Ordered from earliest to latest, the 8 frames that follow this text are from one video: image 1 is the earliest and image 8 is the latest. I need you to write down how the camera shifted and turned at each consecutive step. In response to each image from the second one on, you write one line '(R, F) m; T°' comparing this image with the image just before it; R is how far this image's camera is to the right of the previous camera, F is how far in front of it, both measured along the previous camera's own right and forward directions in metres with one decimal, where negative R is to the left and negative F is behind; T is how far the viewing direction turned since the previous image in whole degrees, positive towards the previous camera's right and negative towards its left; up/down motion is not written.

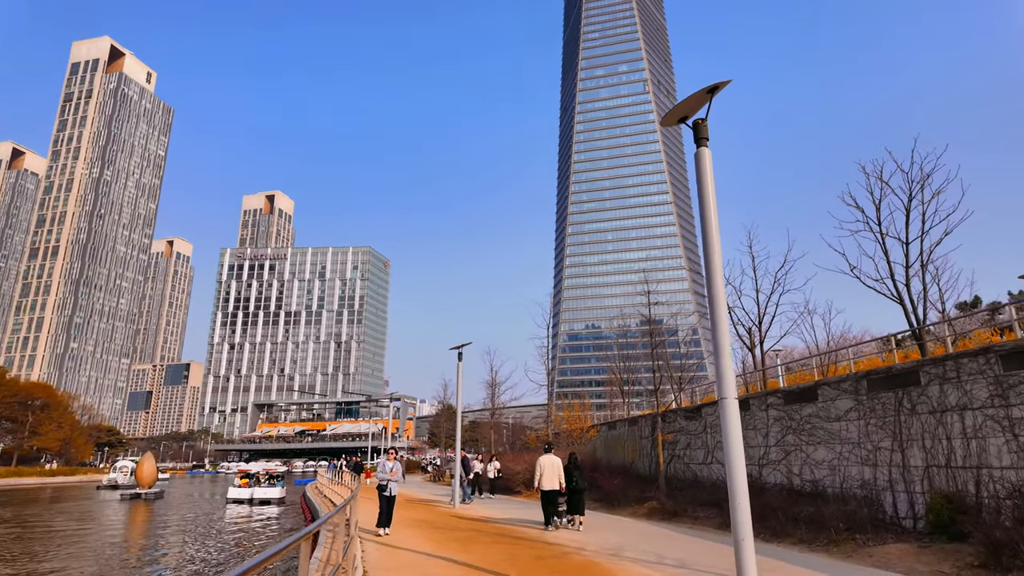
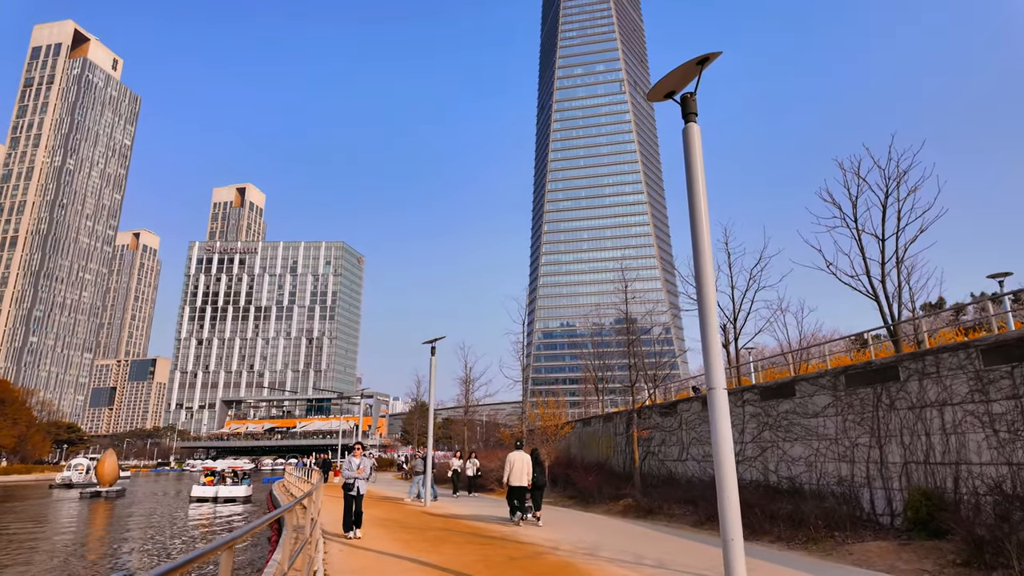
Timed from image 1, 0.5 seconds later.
(0.0, +0.4) m; +2°
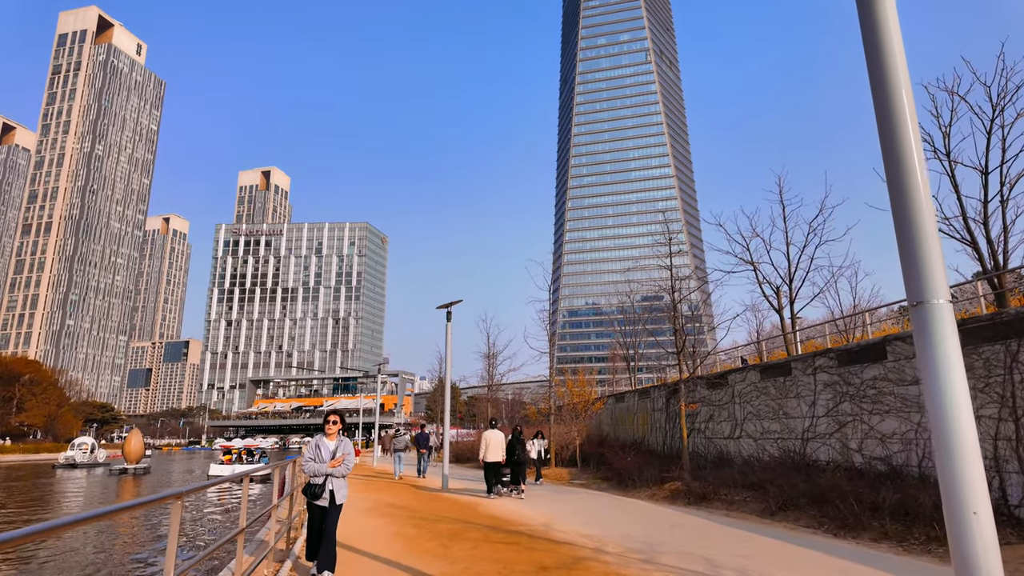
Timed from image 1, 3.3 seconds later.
(0.0, +2.1) m; -2°
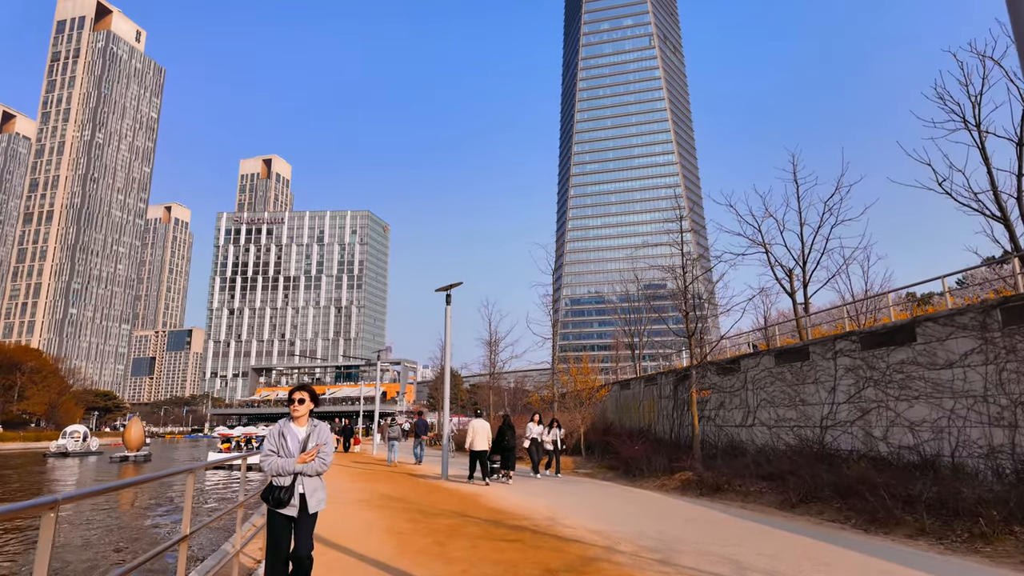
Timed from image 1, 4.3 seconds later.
(0.0, +0.7) m; 0°
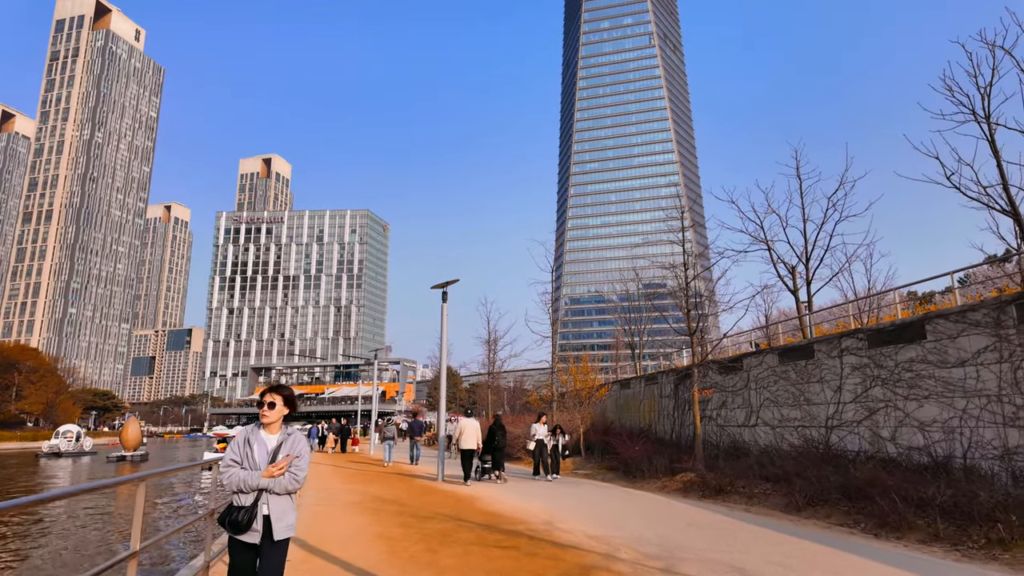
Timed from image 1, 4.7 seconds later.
(+0.1, +0.3) m; 0°
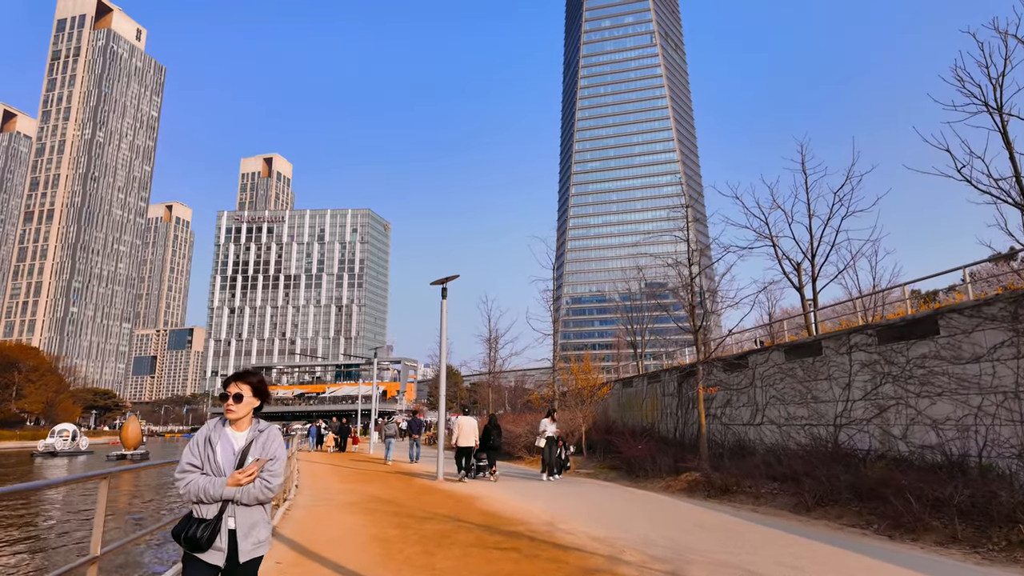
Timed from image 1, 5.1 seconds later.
(0.0, +0.3) m; 0°
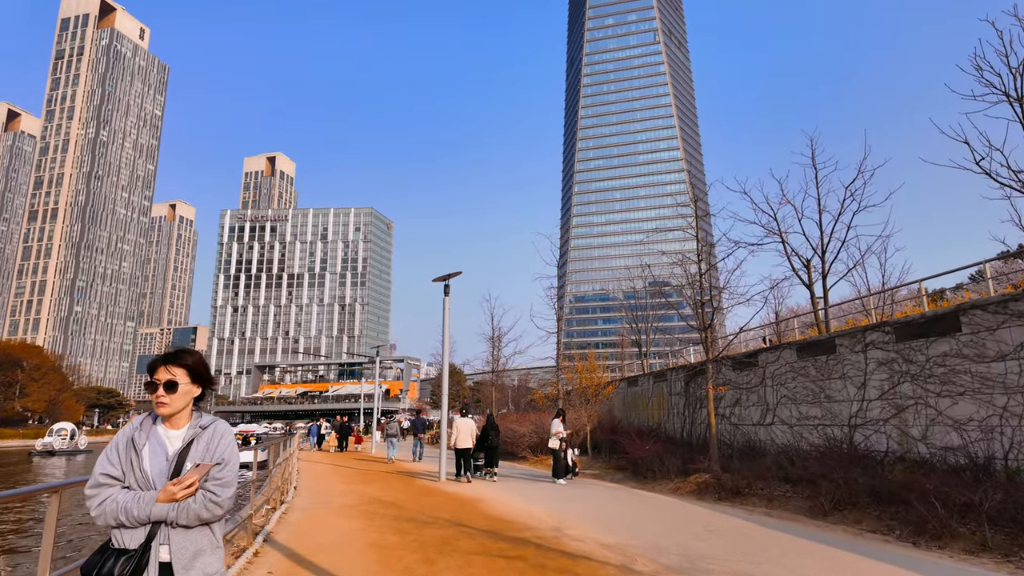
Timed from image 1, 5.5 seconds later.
(0.0, +0.3) m; 0°
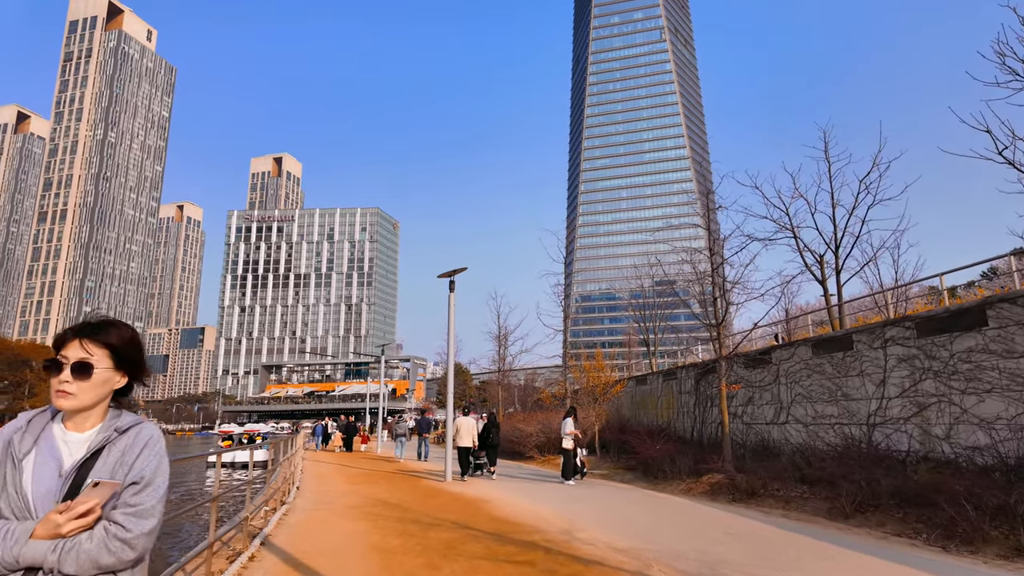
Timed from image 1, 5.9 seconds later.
(0.0, +0.3) m; -1°
